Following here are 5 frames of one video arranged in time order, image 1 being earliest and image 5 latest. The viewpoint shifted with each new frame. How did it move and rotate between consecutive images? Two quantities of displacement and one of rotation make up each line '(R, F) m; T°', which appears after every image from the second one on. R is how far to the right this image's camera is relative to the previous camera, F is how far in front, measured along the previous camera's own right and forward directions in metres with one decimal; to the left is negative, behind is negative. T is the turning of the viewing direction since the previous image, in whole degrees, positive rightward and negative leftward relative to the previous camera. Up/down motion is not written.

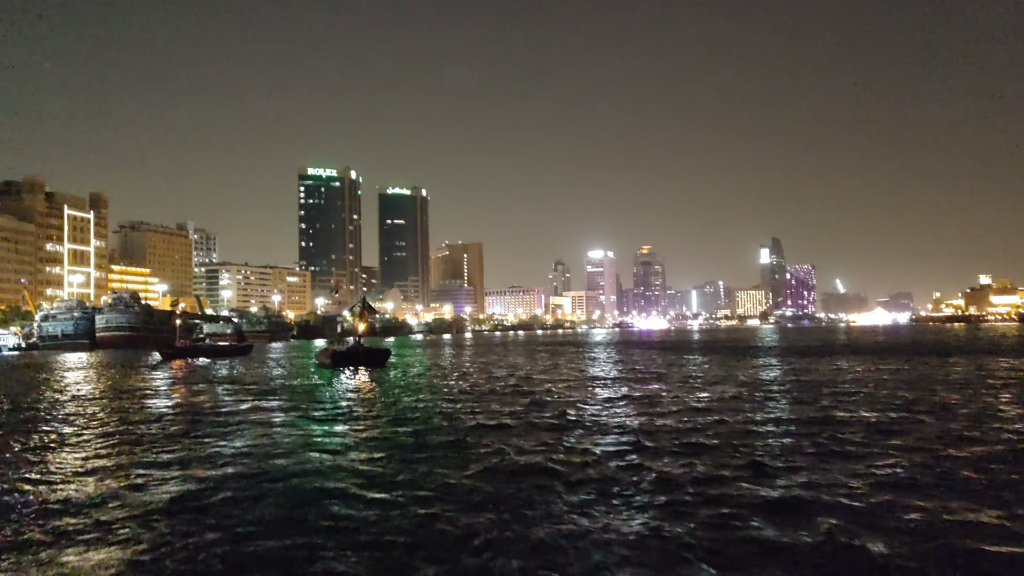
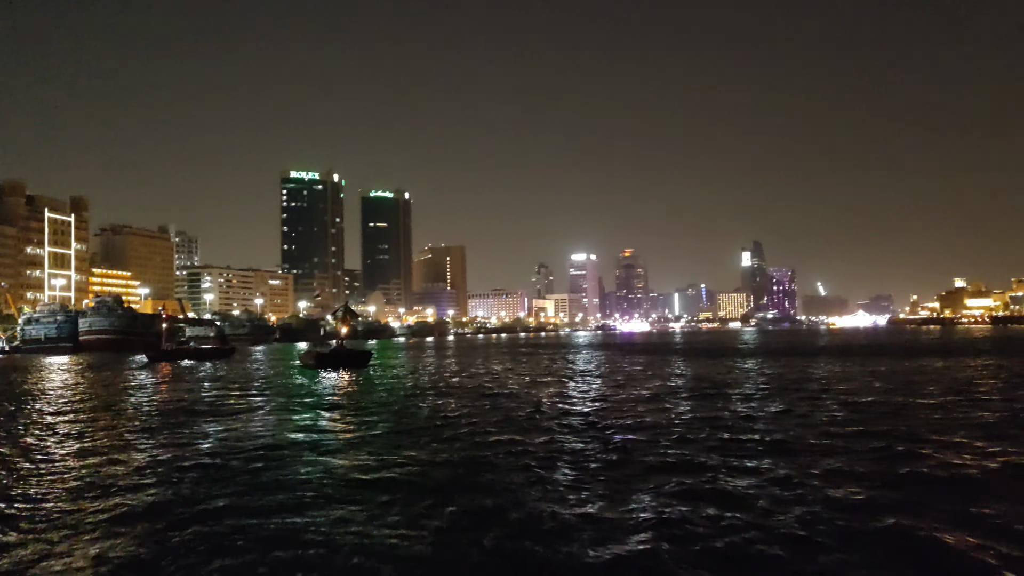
(-0.1, -0.4) m; +1°
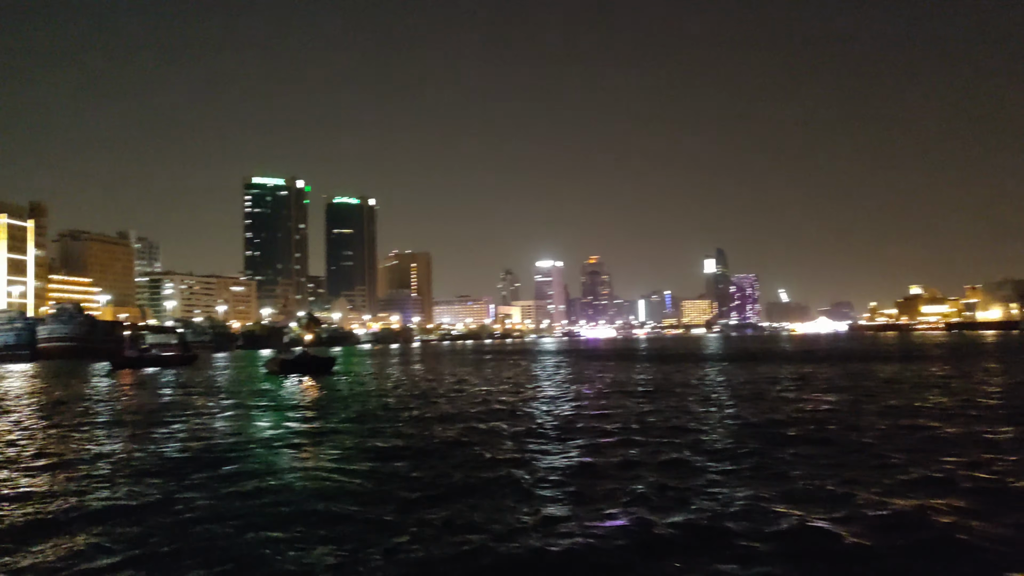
(-0.2, -0.2) m; +3°
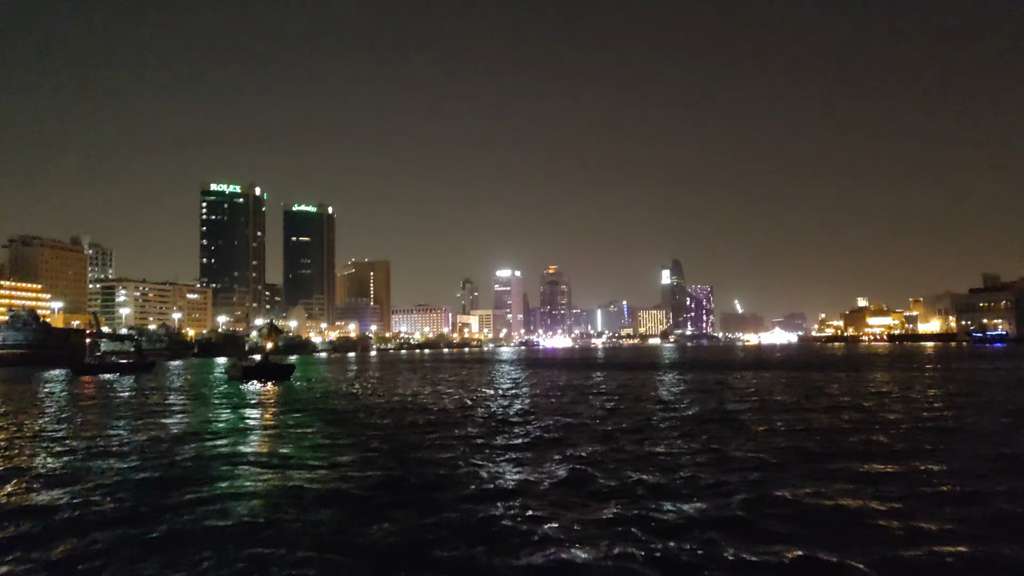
(-0.1, -1.0) m; +3°
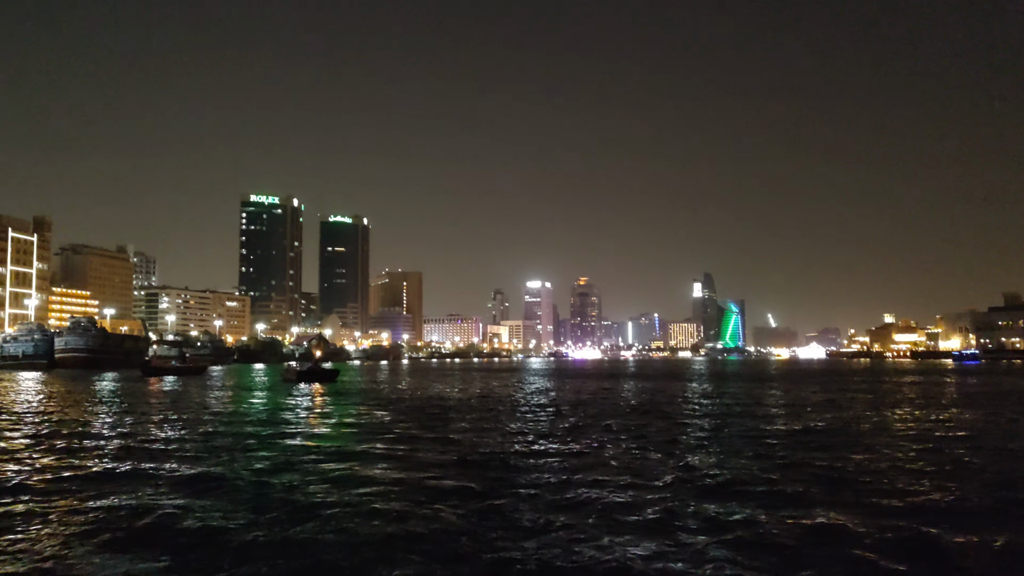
(+0.6, -2.7) m; -2°
